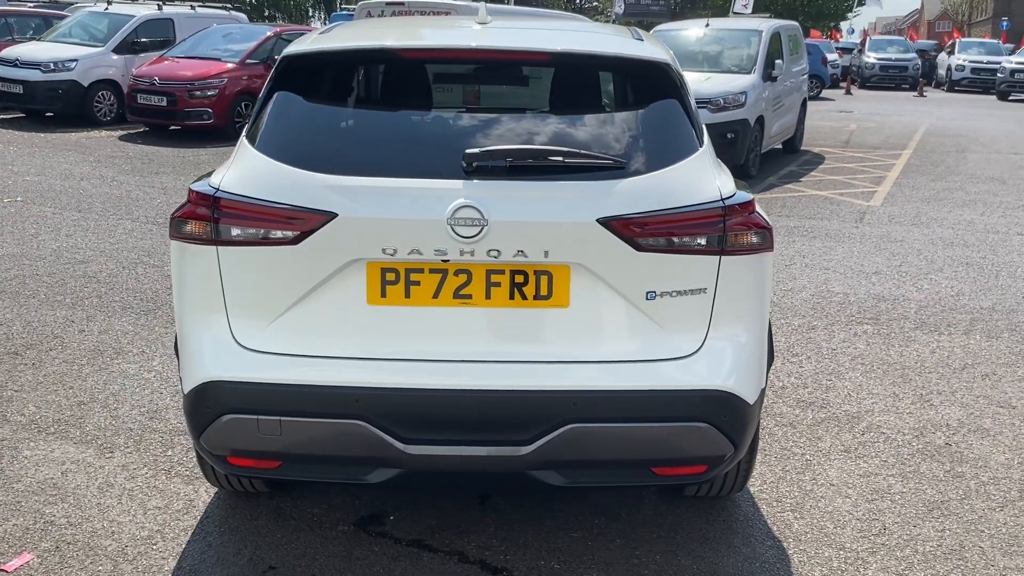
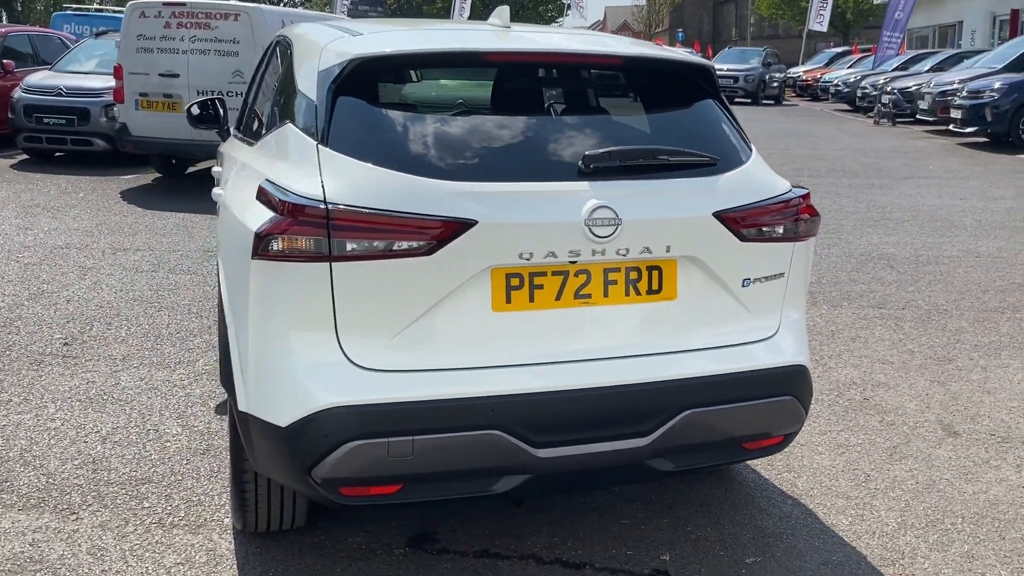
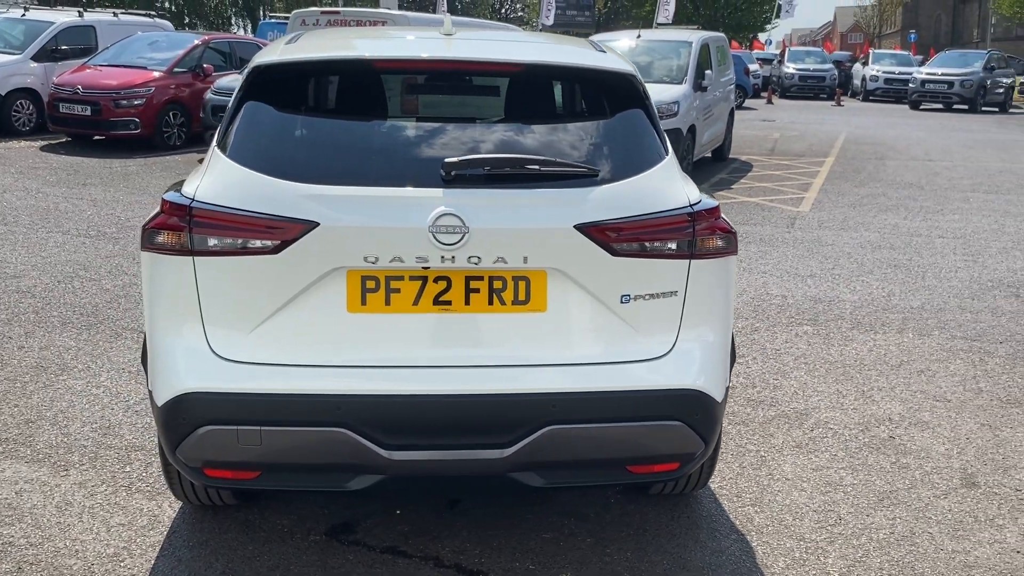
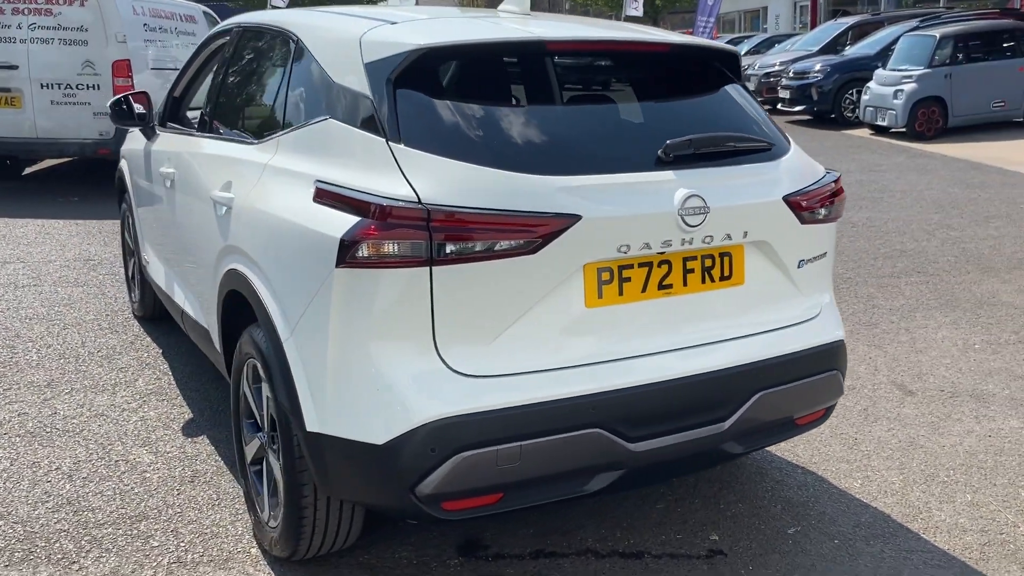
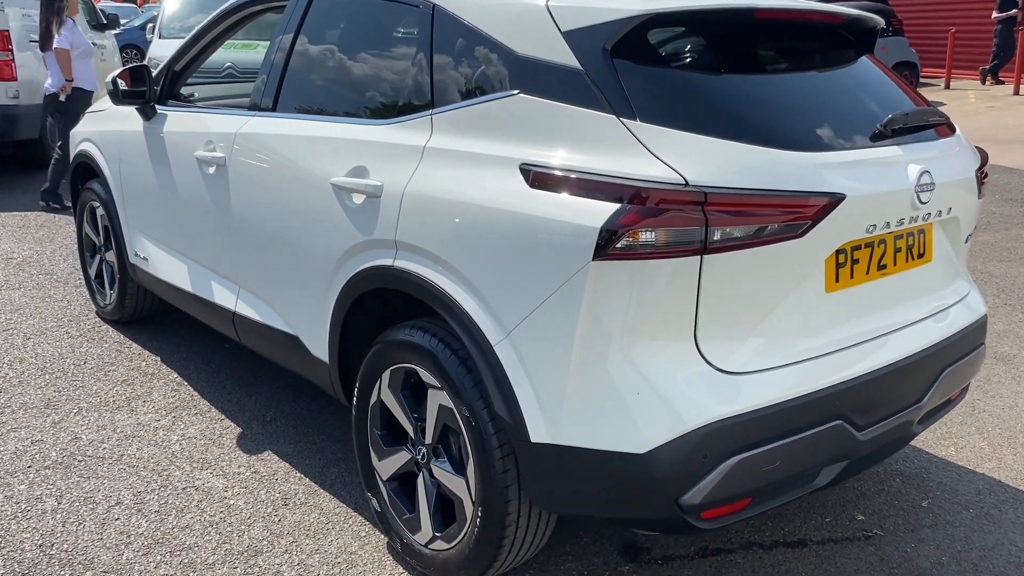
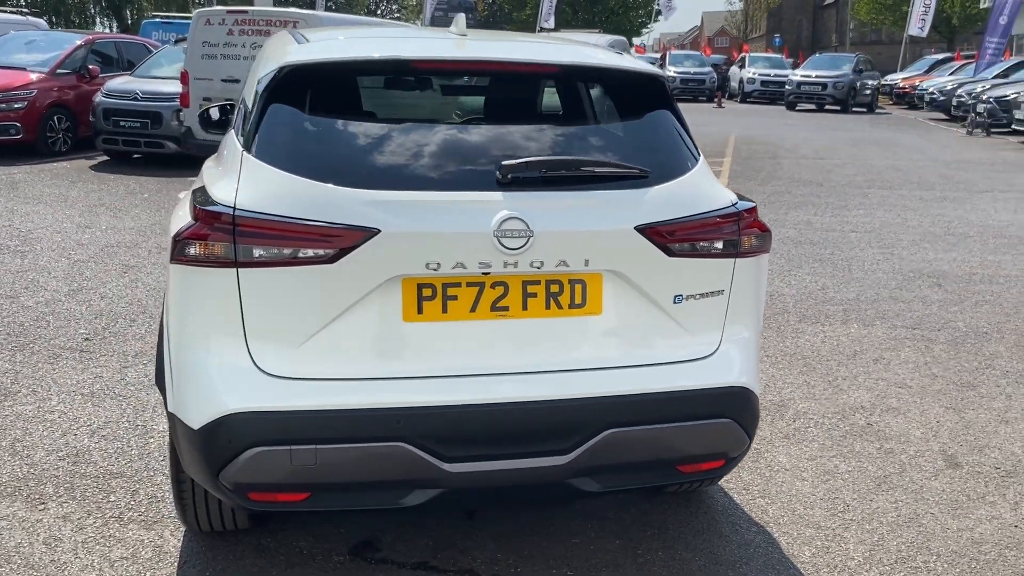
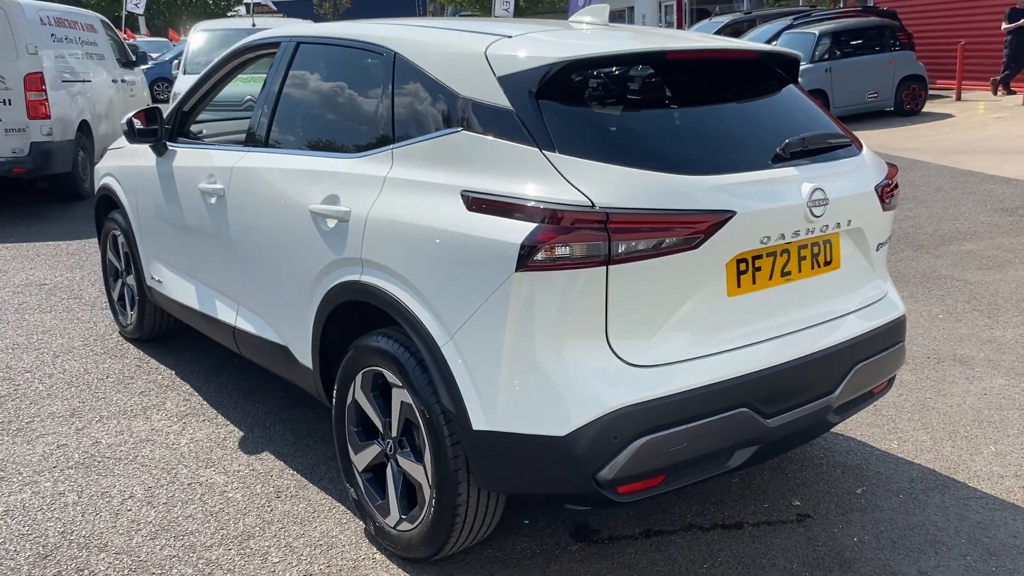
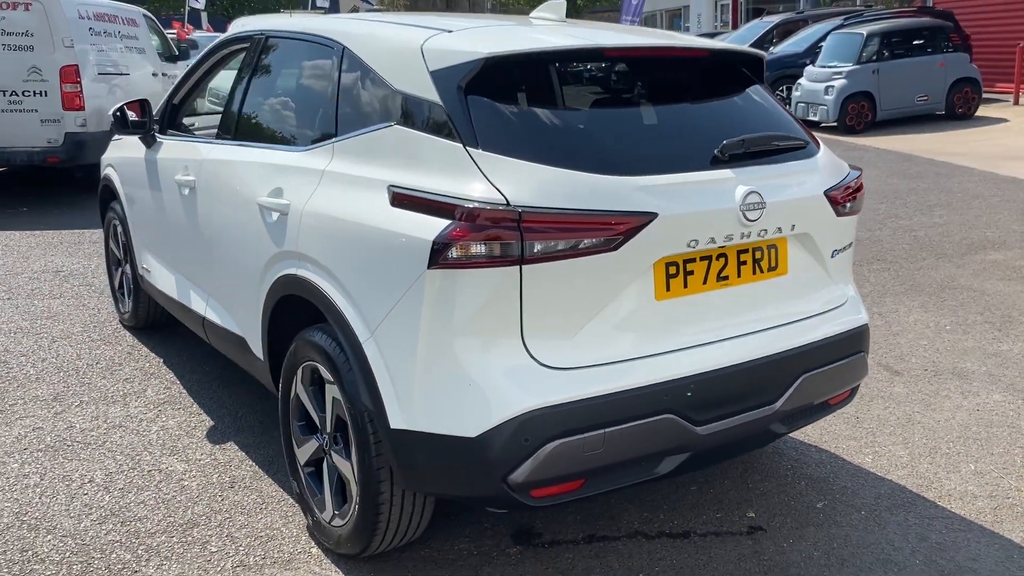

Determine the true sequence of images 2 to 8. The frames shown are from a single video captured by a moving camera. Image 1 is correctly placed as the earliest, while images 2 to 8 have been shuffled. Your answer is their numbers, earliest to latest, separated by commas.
3, 6, 2, 4, 8, 7, 5
